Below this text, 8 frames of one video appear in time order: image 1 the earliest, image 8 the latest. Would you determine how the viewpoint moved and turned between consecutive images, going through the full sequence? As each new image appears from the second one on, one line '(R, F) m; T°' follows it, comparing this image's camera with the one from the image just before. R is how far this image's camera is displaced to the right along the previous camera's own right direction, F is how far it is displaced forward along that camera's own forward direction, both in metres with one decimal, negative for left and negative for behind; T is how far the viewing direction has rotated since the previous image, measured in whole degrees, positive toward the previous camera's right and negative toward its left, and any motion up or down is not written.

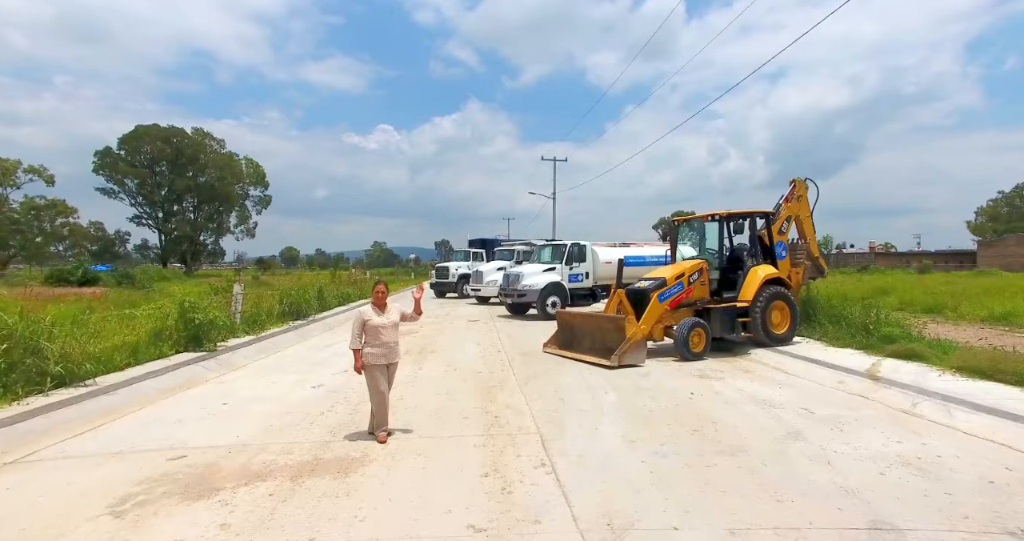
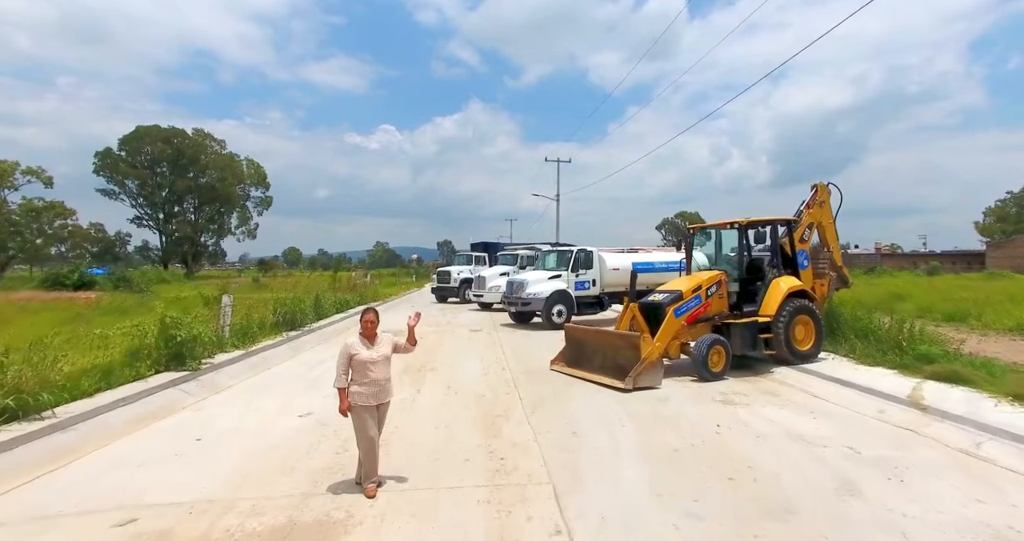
(0.0, +0.5) m; 0°
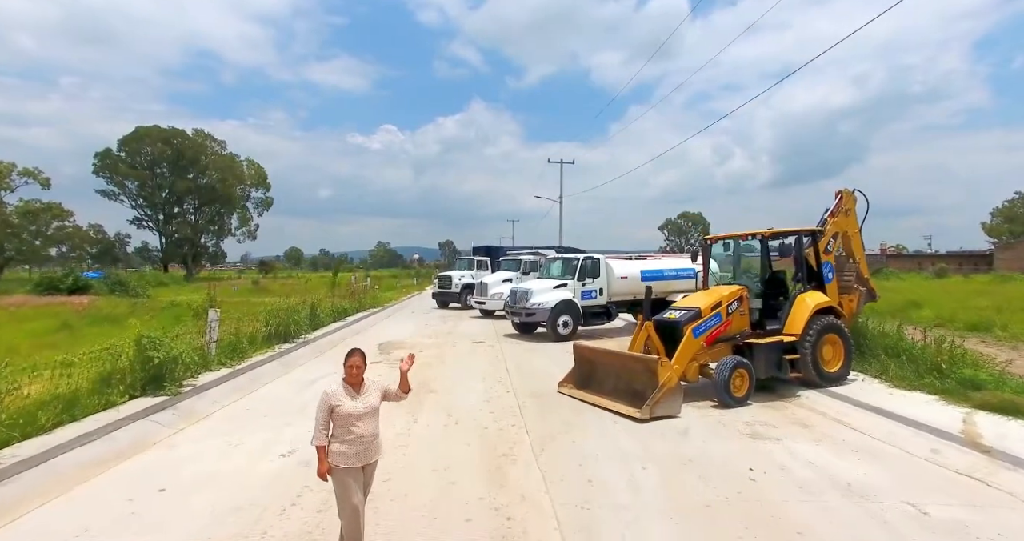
(0.0, +0.6) m; 0°
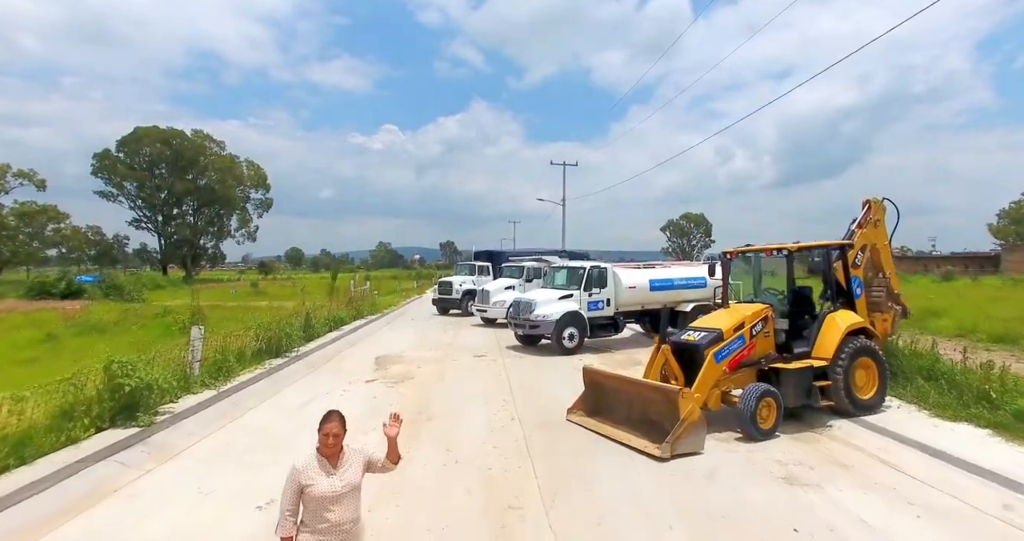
(-0.1, +0.6) m; 0°
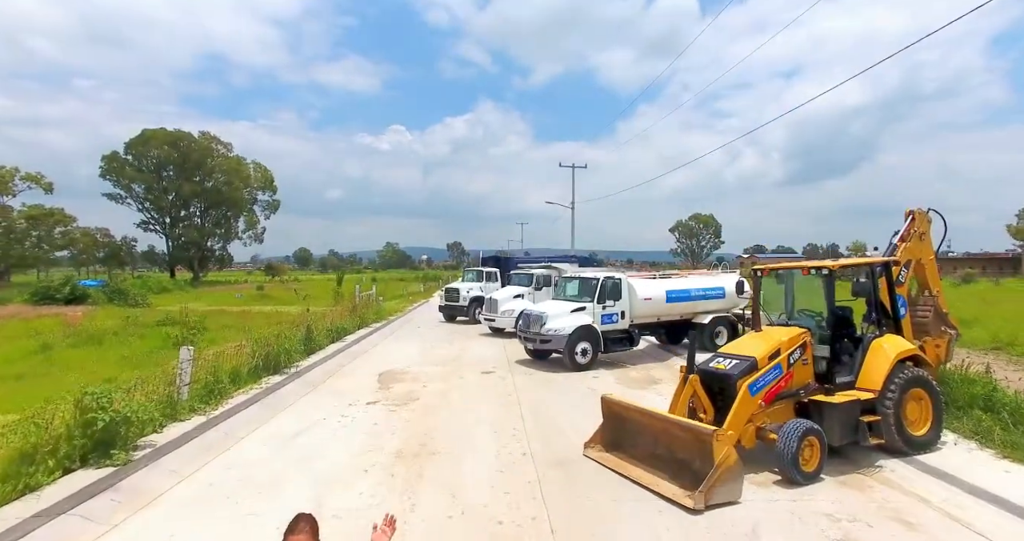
(-0.1, +0.6) m; -1°
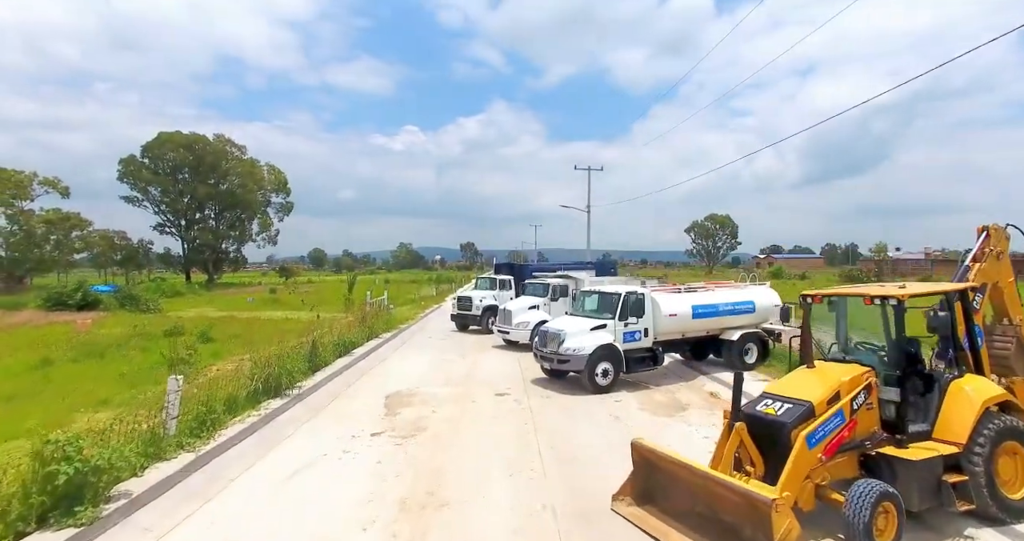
(-0.1, +0.7) m; -1°
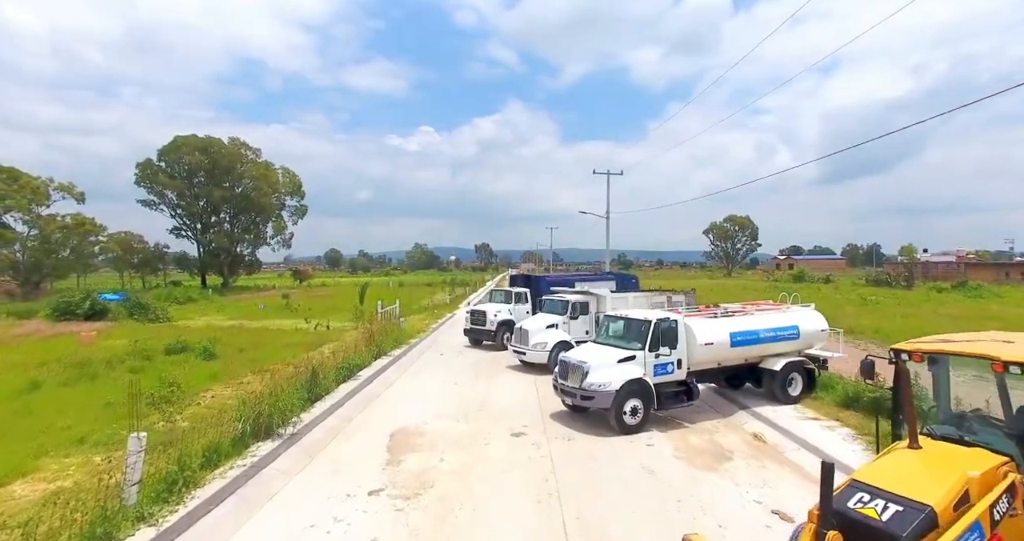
(-0.1, +1.1) m; -2°
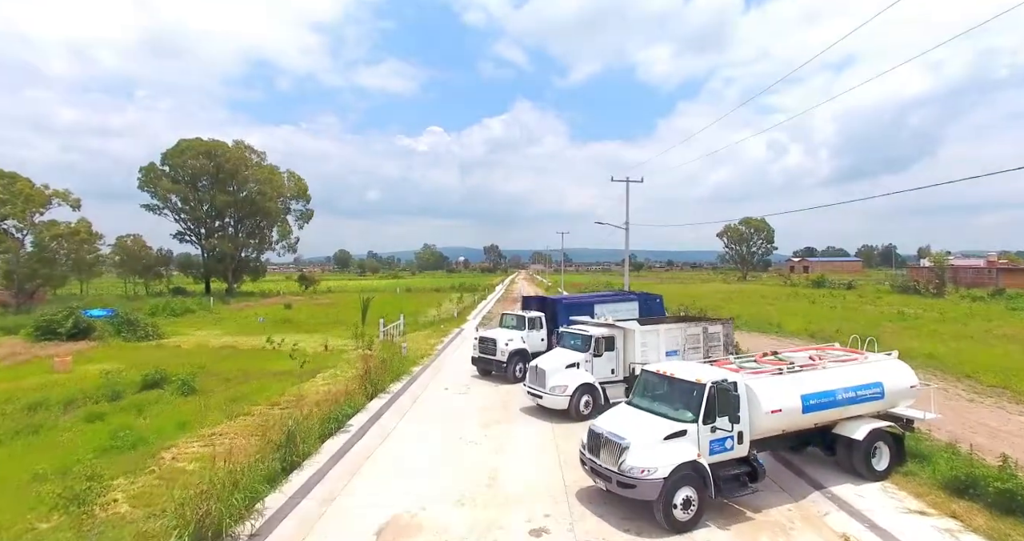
(-0.1, +2.0) m; -1°
